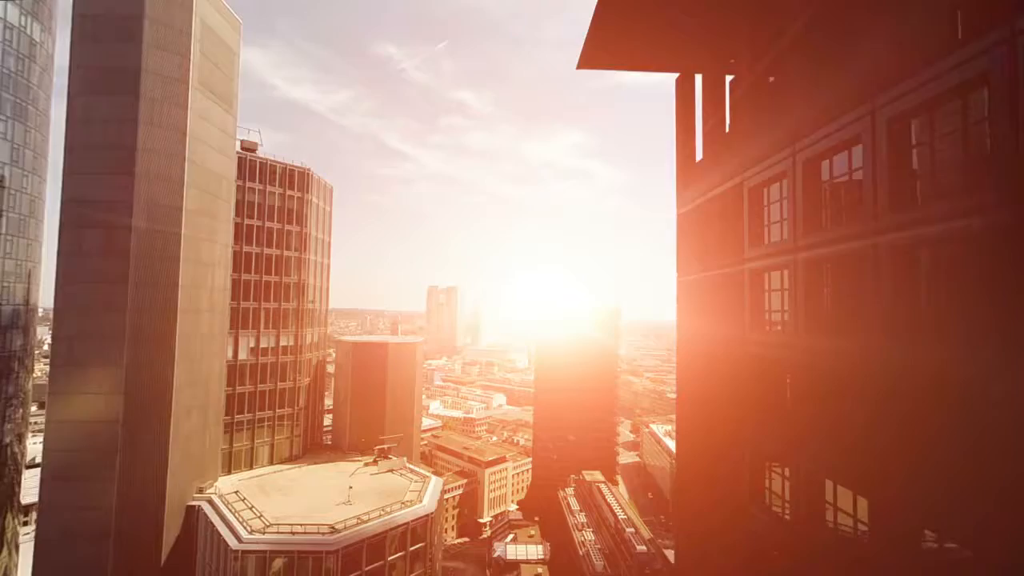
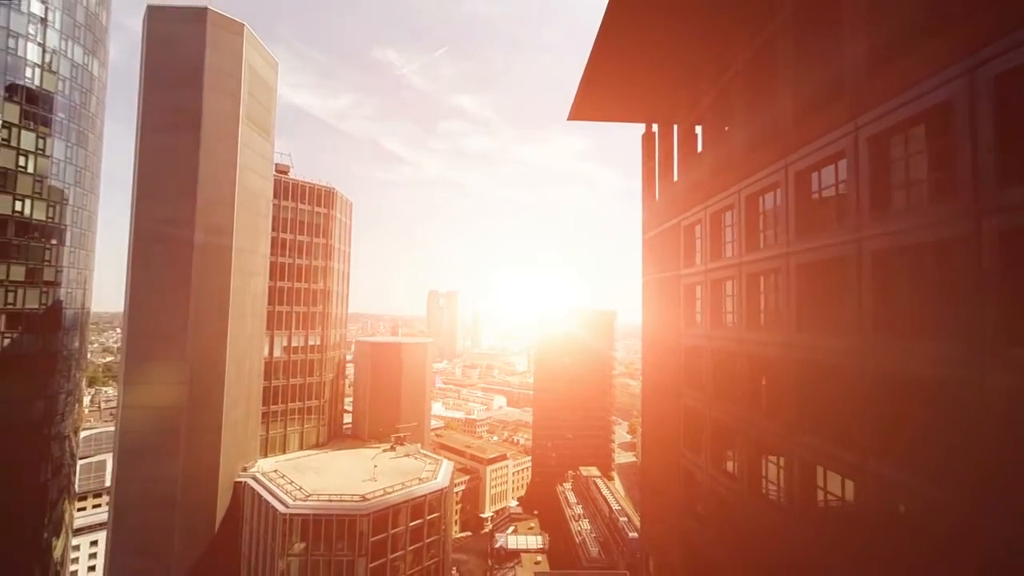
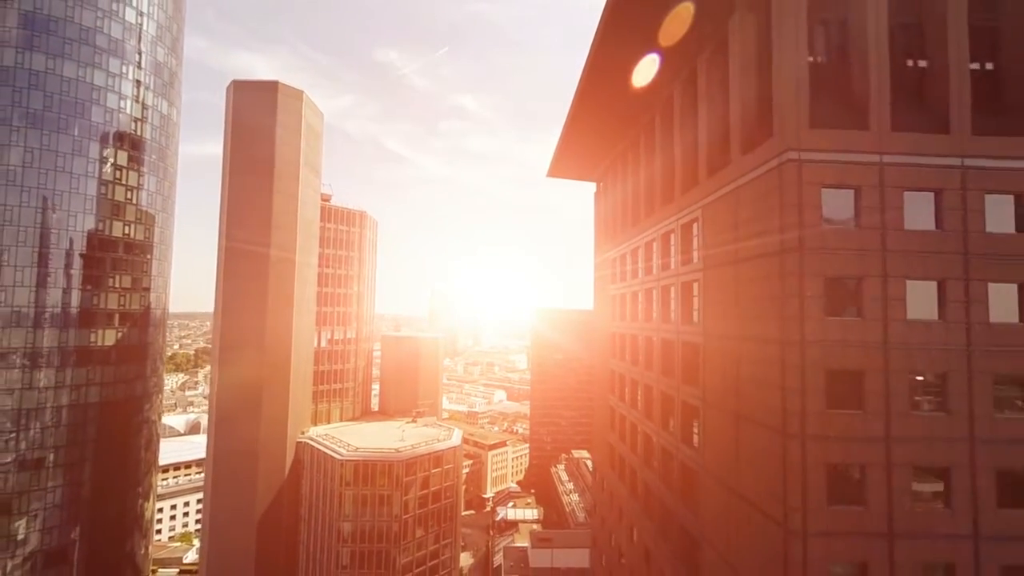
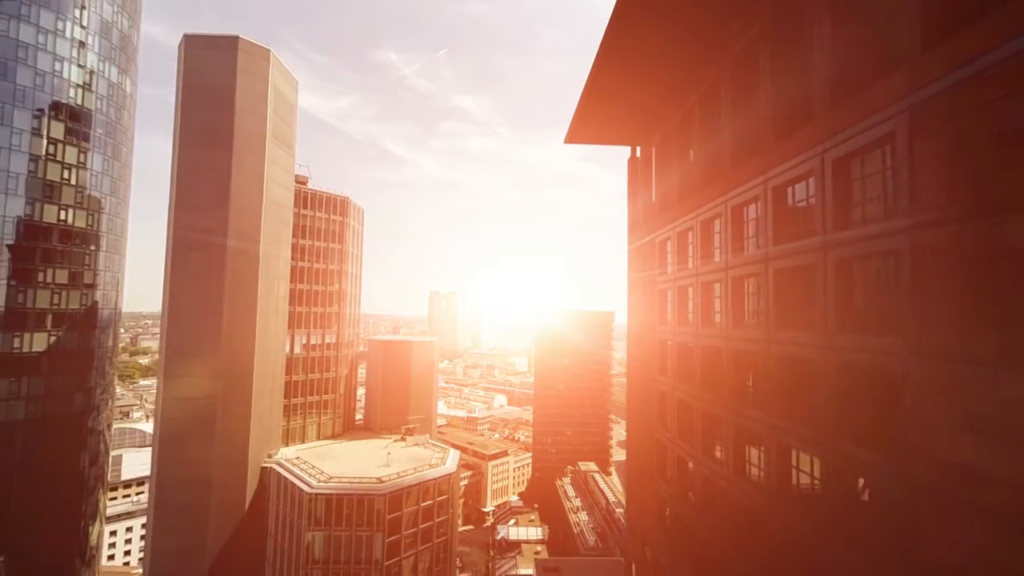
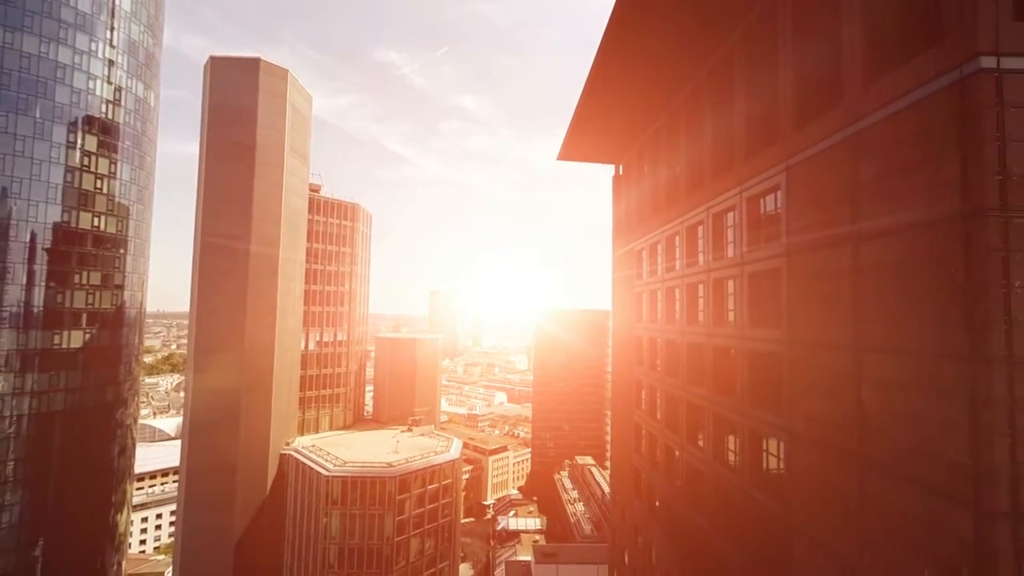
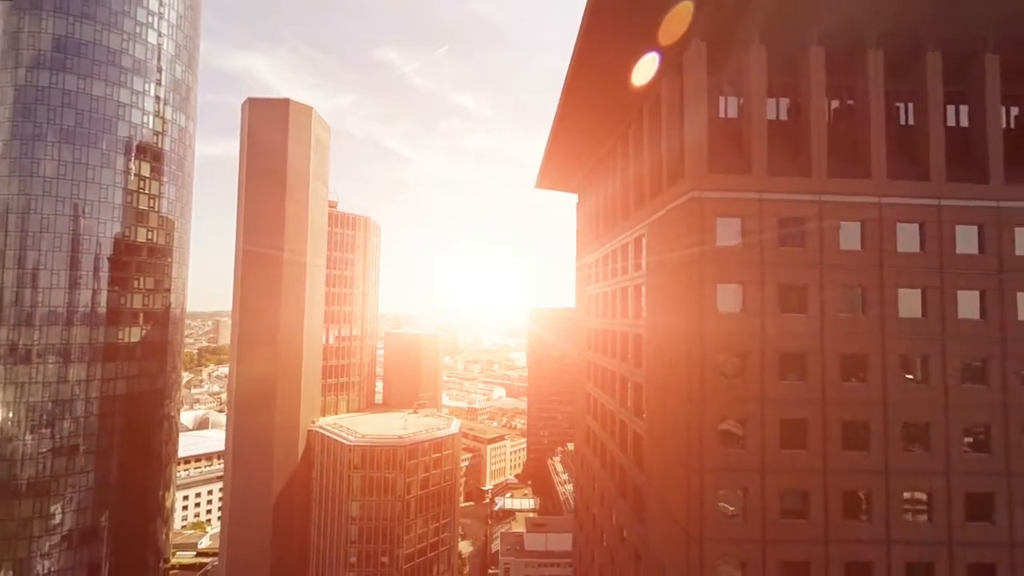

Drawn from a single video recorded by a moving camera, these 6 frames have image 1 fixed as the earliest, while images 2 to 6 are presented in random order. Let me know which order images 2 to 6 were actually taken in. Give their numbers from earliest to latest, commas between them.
2, 4, 5, 3, 6
